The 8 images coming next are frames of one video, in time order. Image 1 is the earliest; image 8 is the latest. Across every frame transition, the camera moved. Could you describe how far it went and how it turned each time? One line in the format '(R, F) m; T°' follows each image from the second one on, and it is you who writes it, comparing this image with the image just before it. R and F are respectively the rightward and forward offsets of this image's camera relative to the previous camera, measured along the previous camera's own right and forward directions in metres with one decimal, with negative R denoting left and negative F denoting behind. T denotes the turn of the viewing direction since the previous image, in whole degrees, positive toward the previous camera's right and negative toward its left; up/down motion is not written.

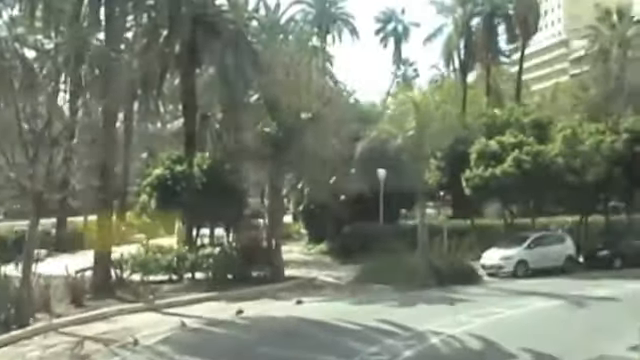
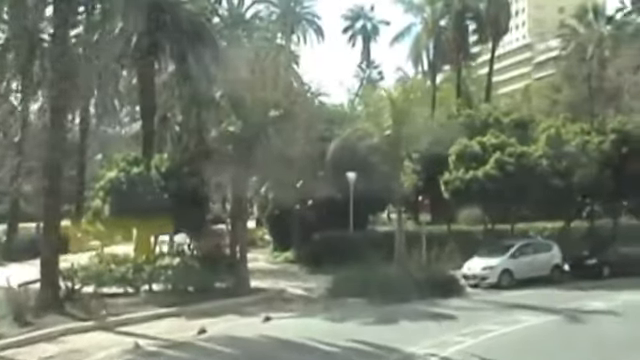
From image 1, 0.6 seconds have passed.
(-0.2, +3.1) m; +2°
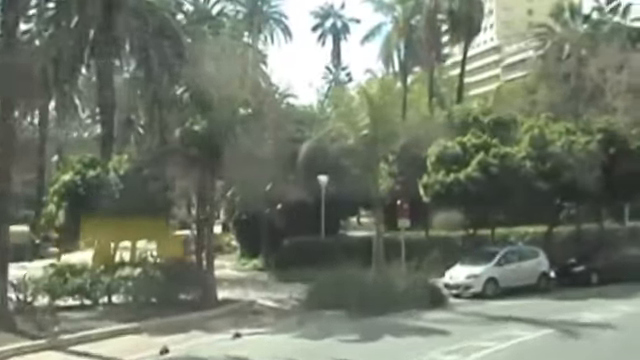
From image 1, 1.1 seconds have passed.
(-0.2, +2.5) m; +2°
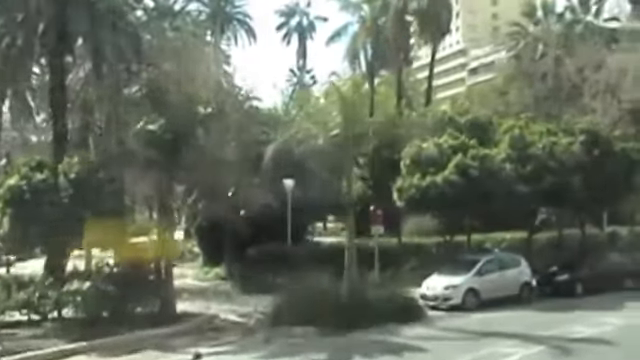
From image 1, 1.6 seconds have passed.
(-0.1, +2.5) m; +2°
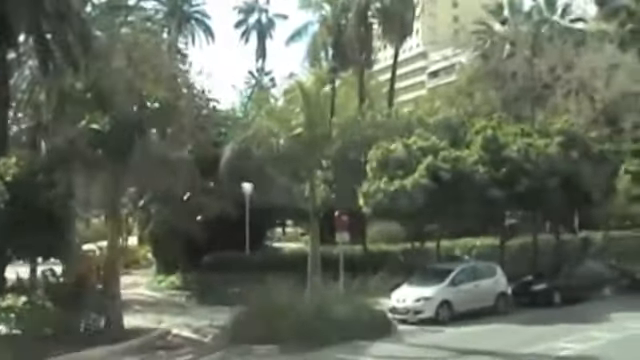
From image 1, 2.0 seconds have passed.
(-0.1, +2.5) m; +2°
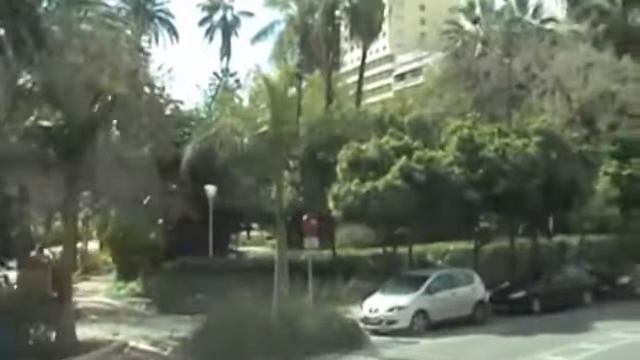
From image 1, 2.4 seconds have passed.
(0.0, +1.8) m; +2°
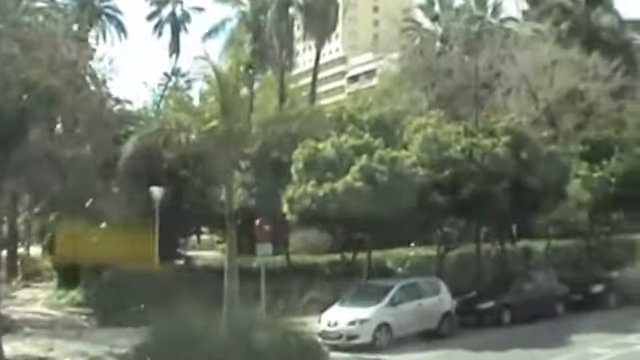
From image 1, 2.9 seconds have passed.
(-0.1, +2.4) m; +2°
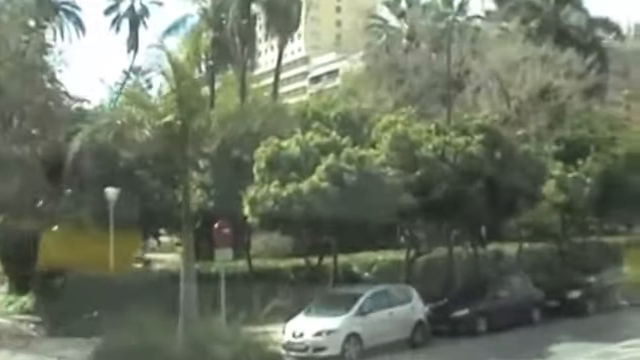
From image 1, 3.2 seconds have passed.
(0.0, +1.8) m; +2°
